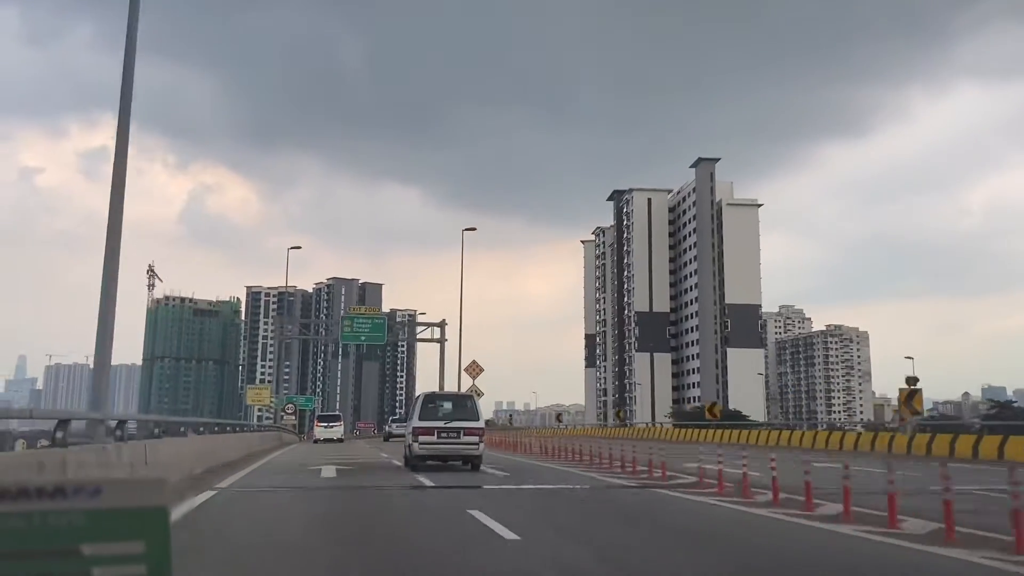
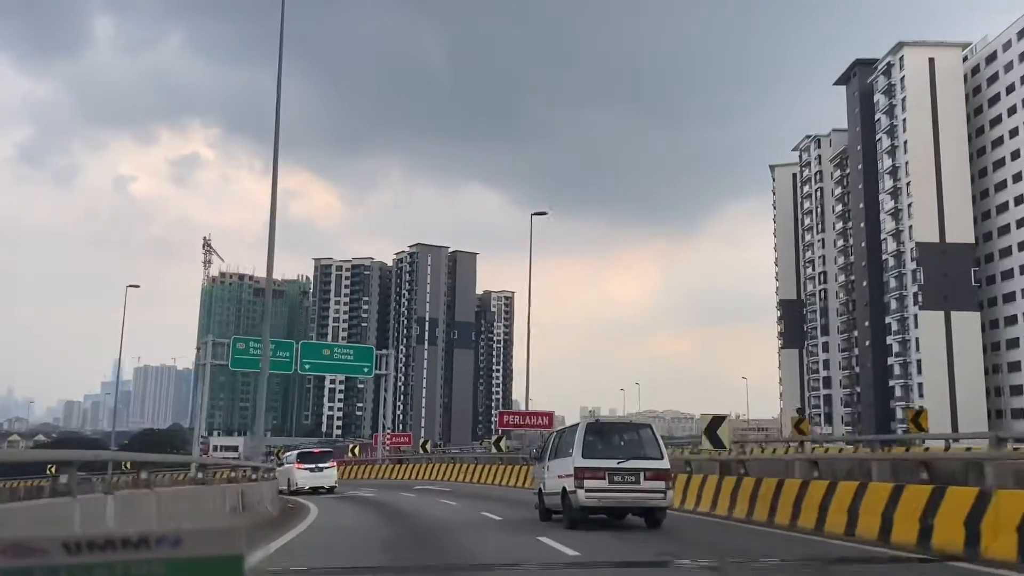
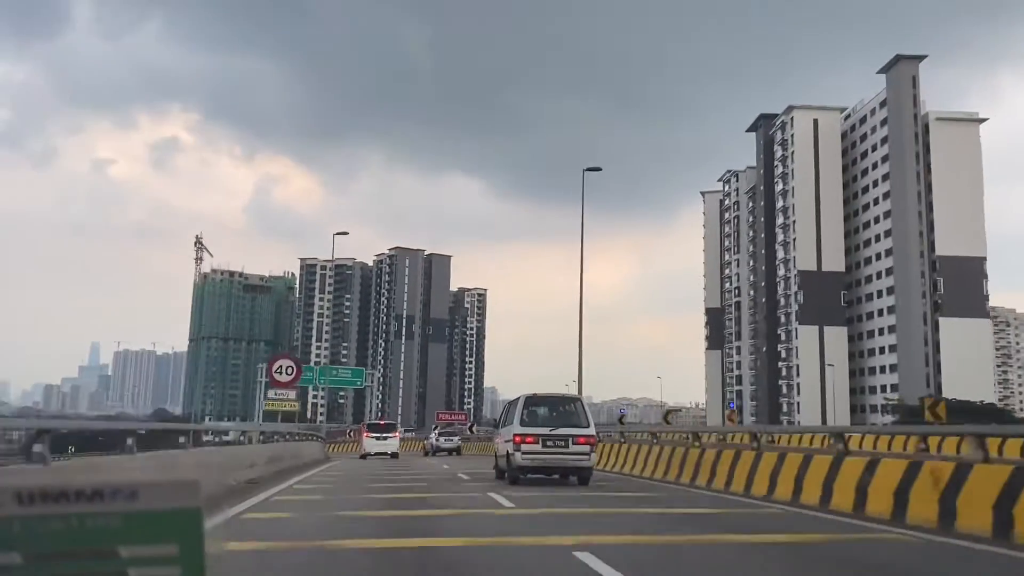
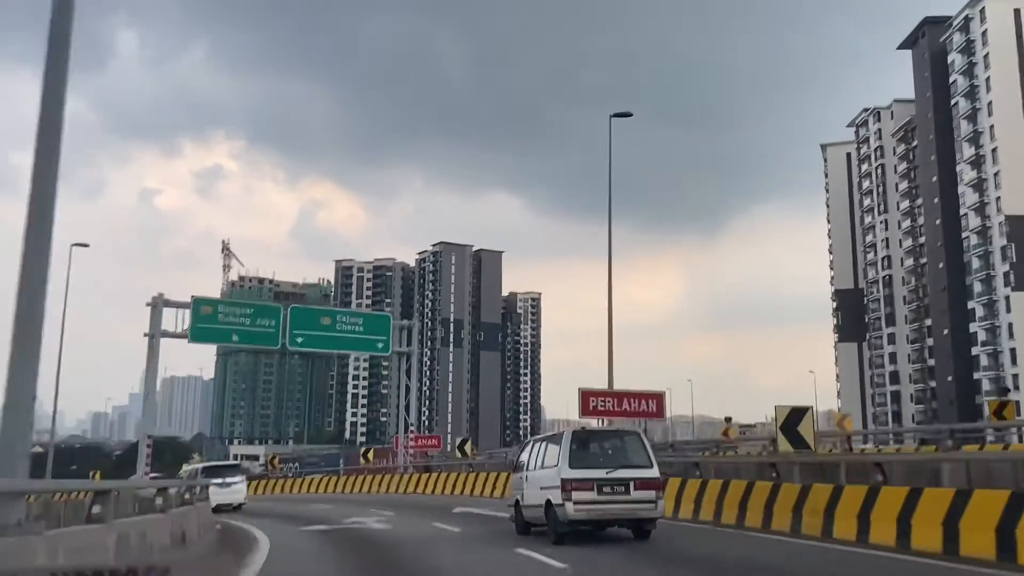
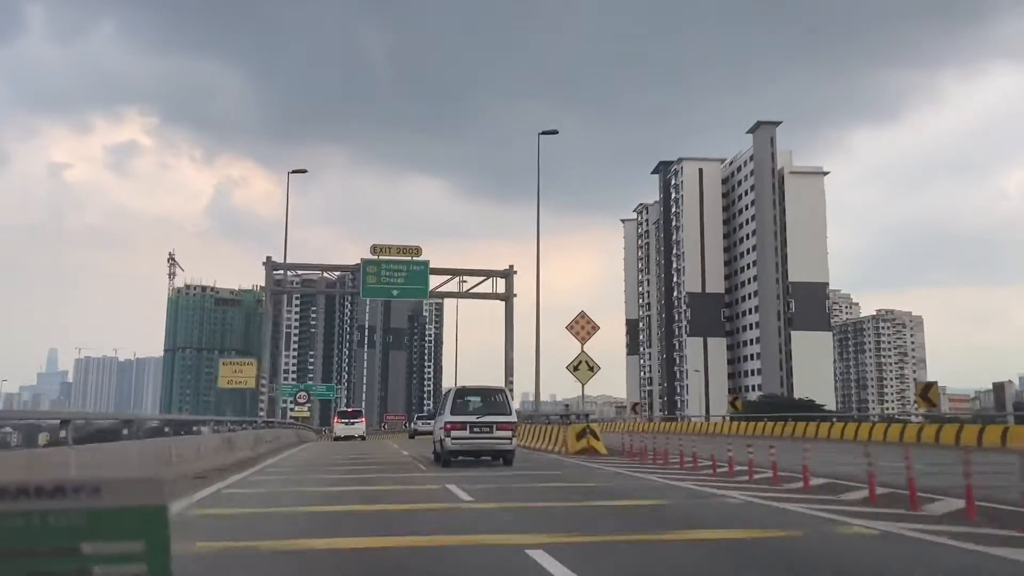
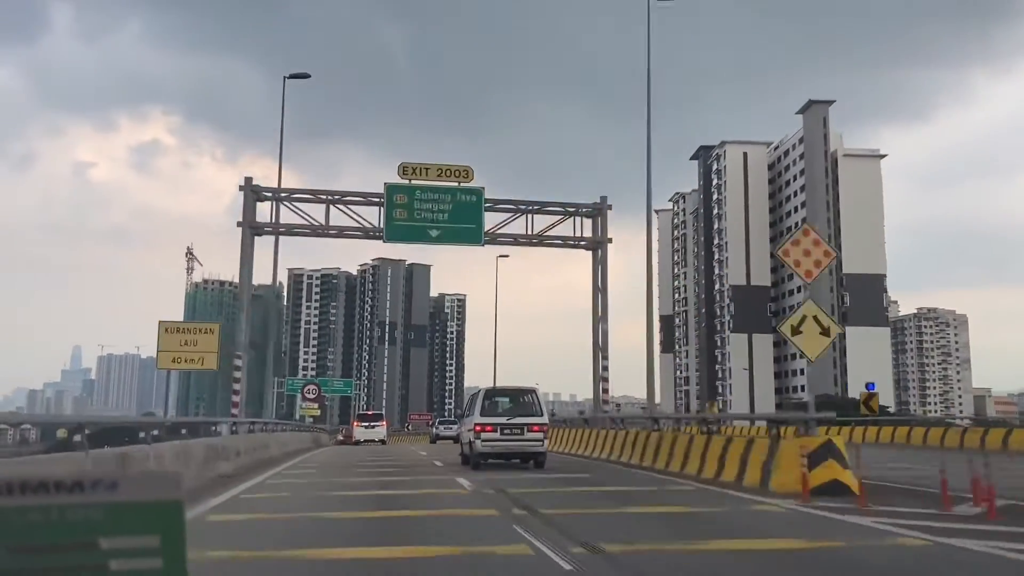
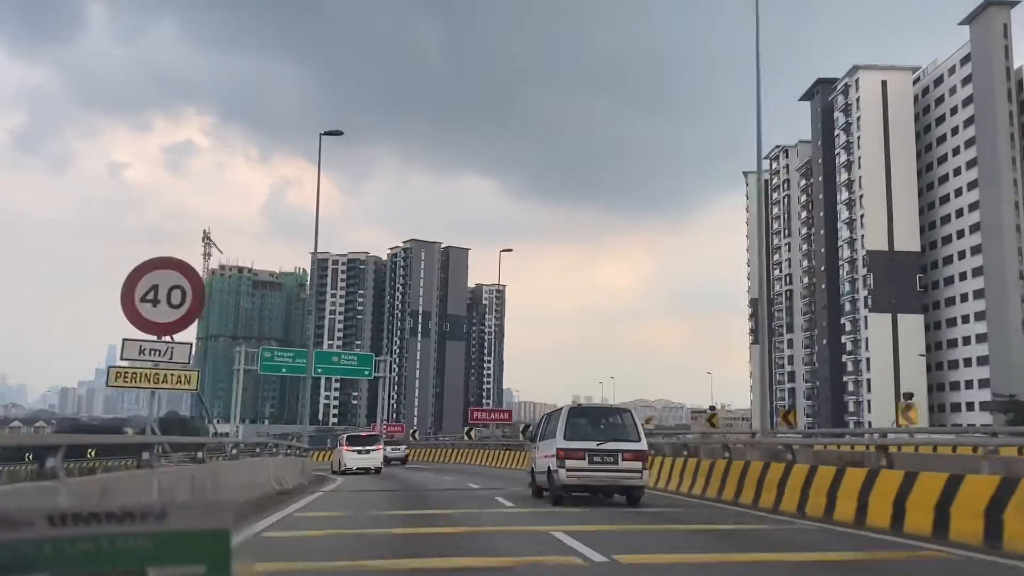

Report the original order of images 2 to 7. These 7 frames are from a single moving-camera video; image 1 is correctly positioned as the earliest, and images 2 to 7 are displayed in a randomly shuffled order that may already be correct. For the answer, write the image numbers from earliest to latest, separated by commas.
5, 6, 3, 7, 2, 4
